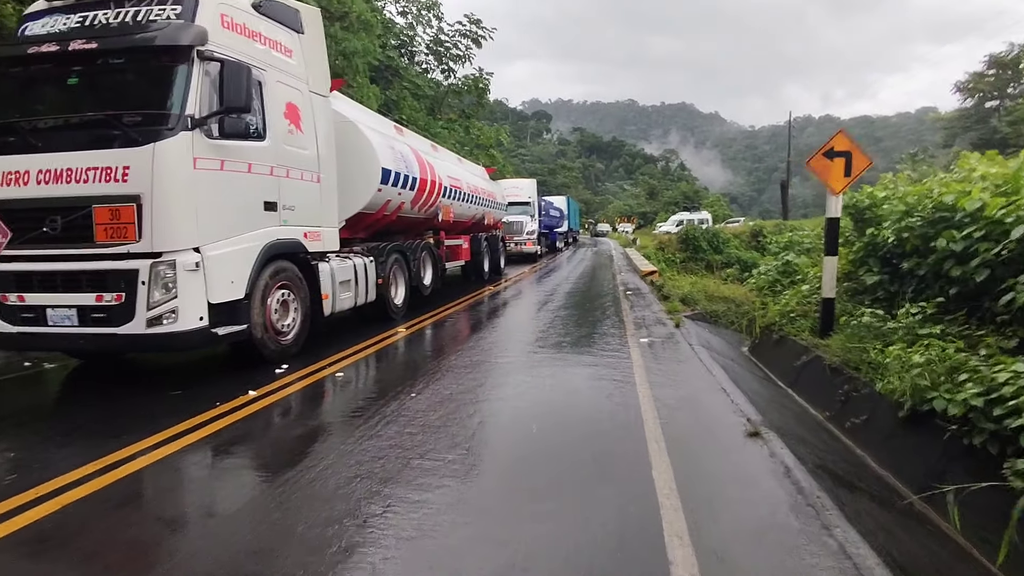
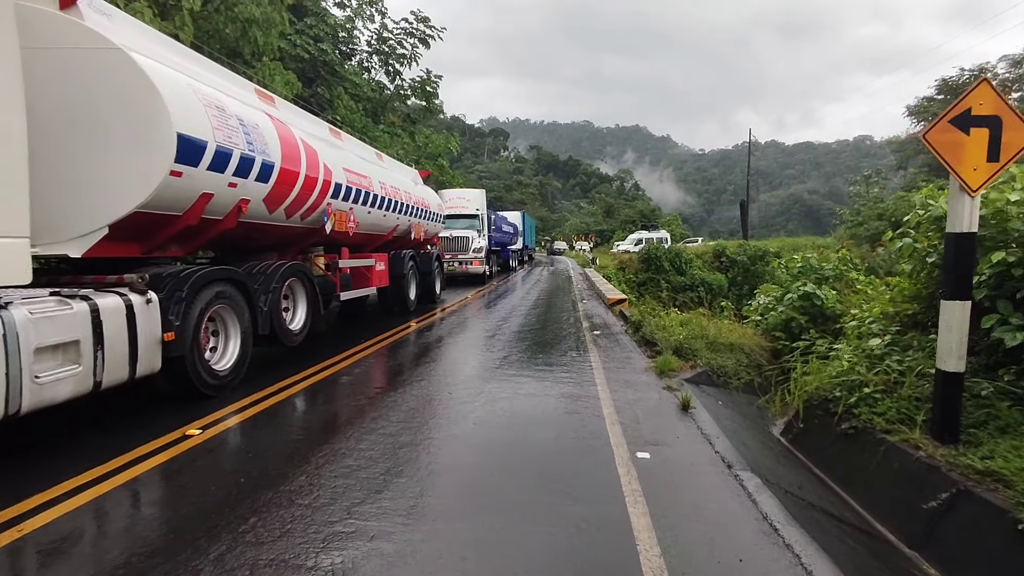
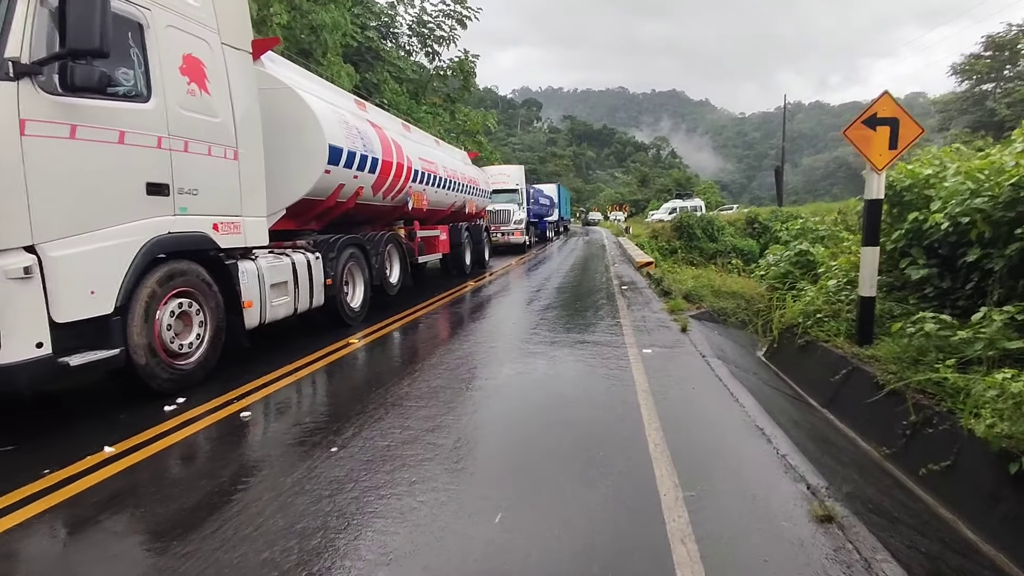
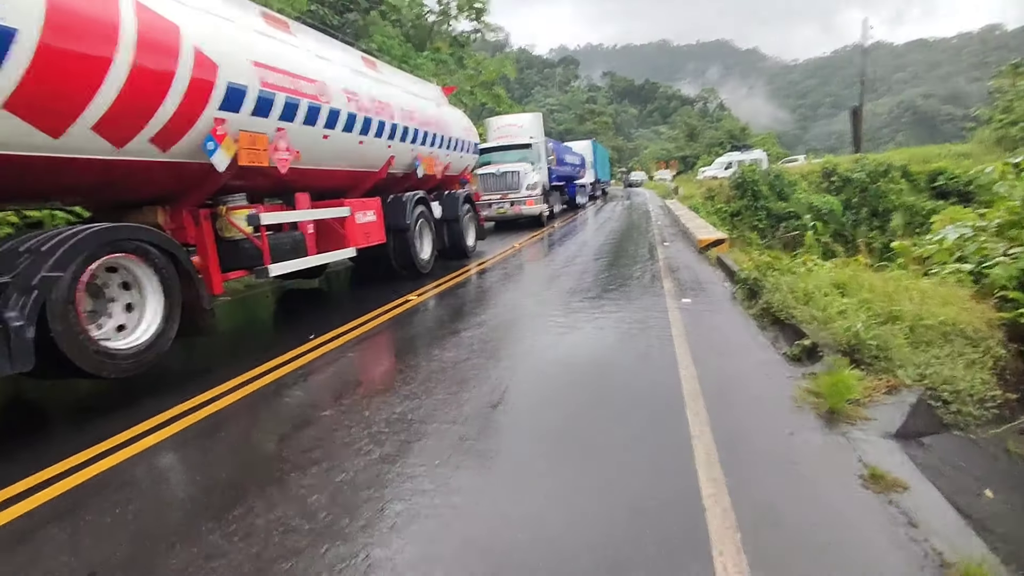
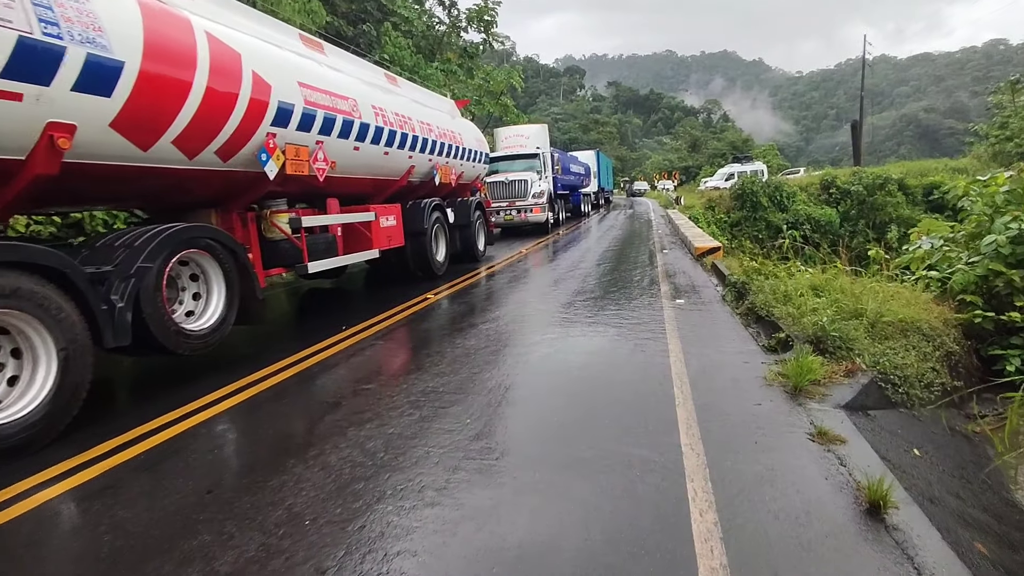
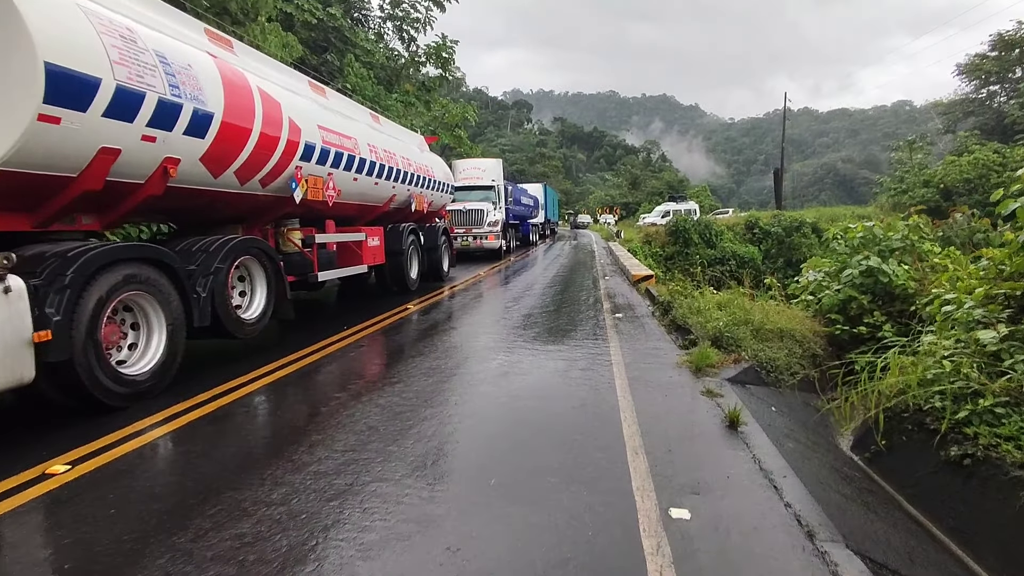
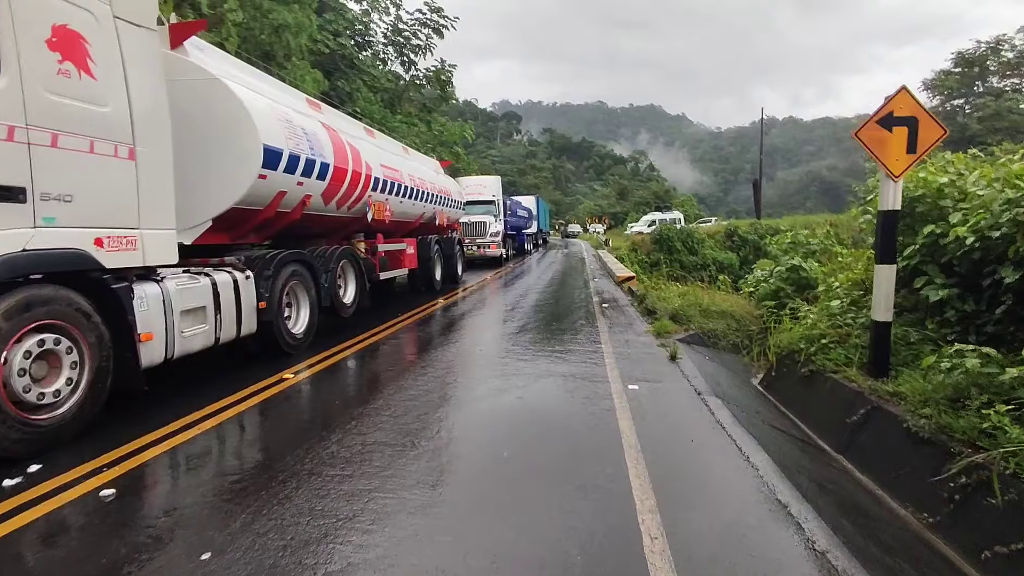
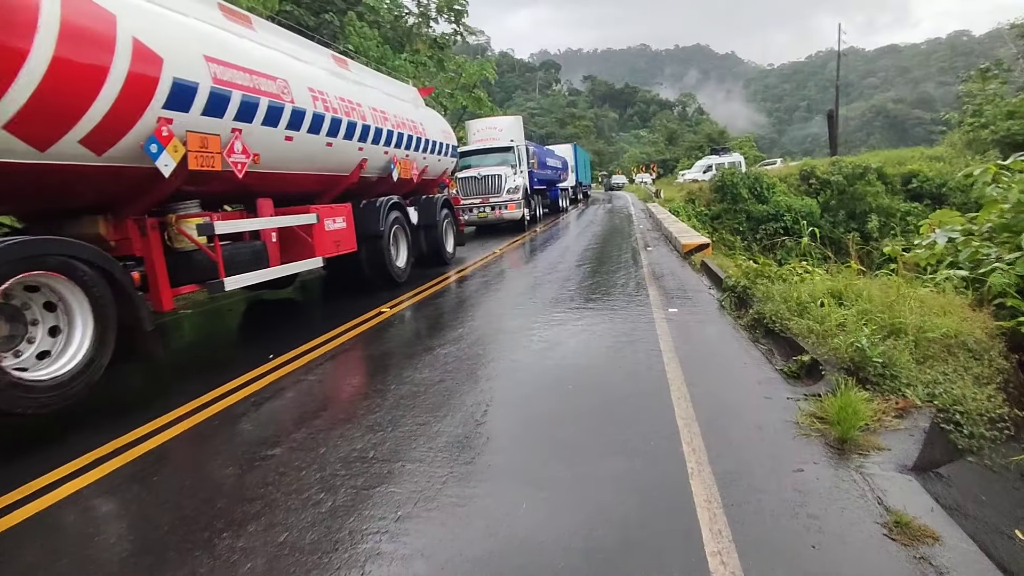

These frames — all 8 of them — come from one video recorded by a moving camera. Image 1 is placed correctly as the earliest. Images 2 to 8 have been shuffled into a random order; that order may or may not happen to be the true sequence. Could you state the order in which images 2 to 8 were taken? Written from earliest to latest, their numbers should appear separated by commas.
3, 7, 2, 6, 5, 4, 8
